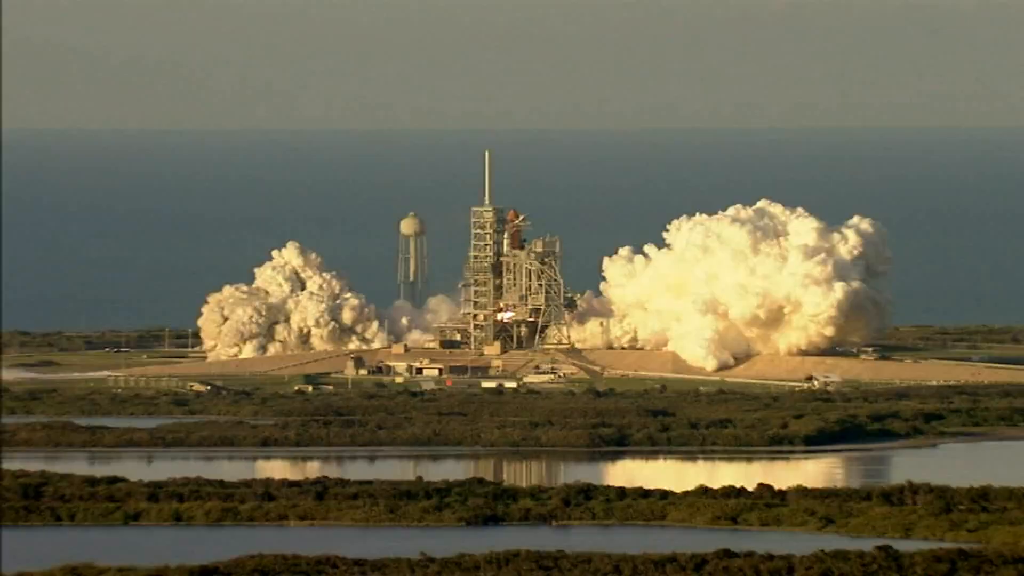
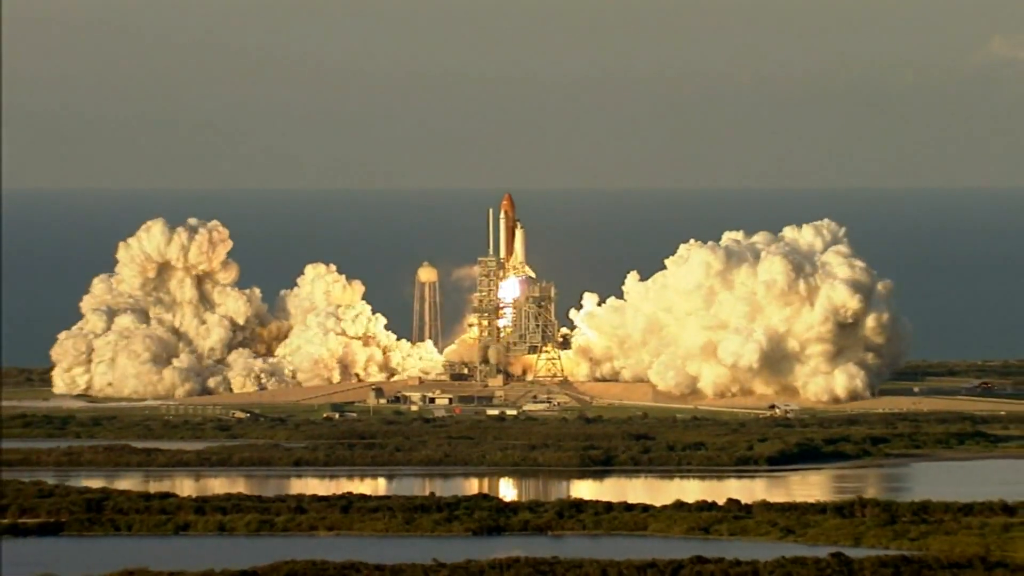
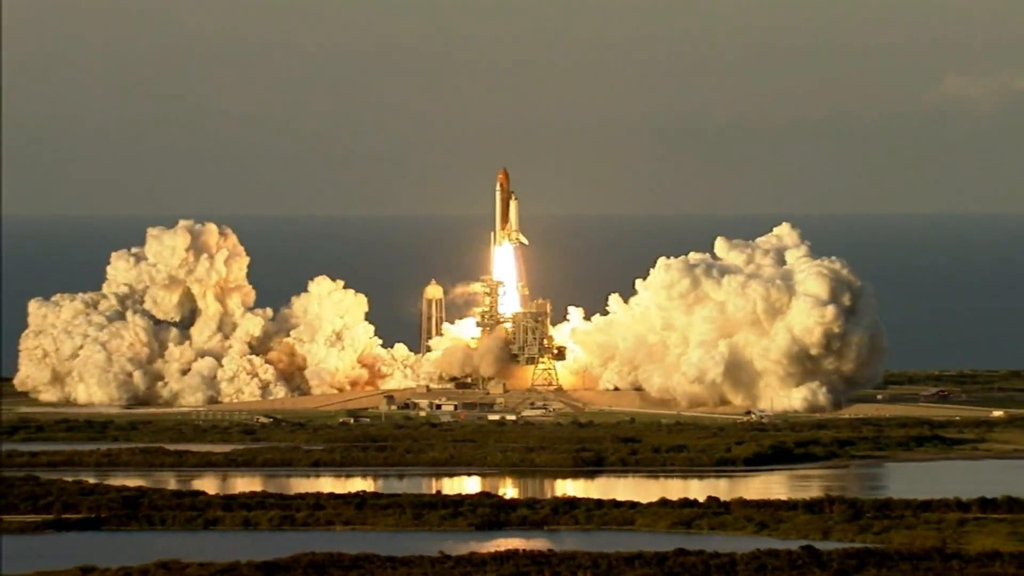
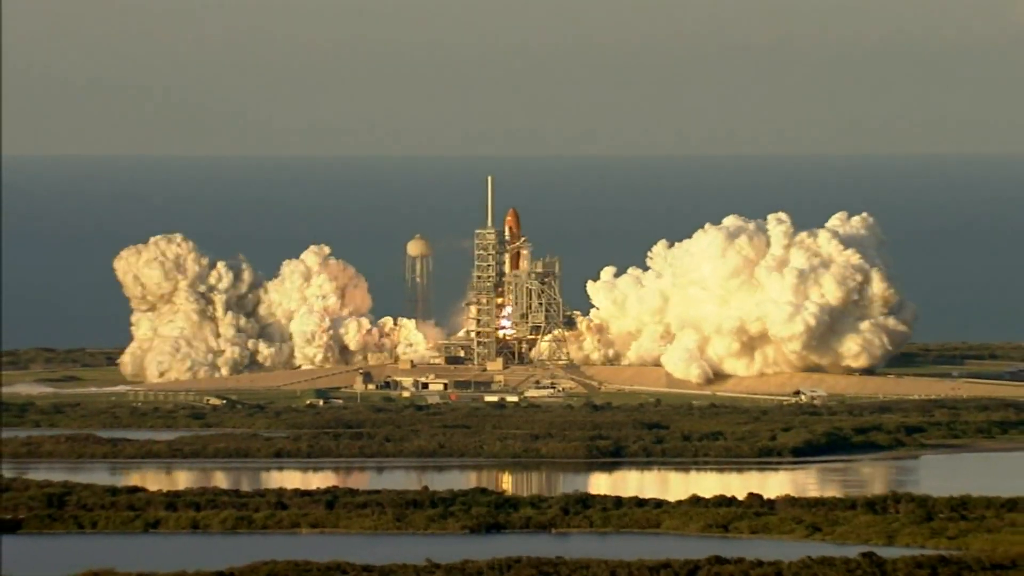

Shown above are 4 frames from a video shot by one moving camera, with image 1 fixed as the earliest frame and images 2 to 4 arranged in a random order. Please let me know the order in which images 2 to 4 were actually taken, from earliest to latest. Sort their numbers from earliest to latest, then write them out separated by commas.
4, 2, 3
